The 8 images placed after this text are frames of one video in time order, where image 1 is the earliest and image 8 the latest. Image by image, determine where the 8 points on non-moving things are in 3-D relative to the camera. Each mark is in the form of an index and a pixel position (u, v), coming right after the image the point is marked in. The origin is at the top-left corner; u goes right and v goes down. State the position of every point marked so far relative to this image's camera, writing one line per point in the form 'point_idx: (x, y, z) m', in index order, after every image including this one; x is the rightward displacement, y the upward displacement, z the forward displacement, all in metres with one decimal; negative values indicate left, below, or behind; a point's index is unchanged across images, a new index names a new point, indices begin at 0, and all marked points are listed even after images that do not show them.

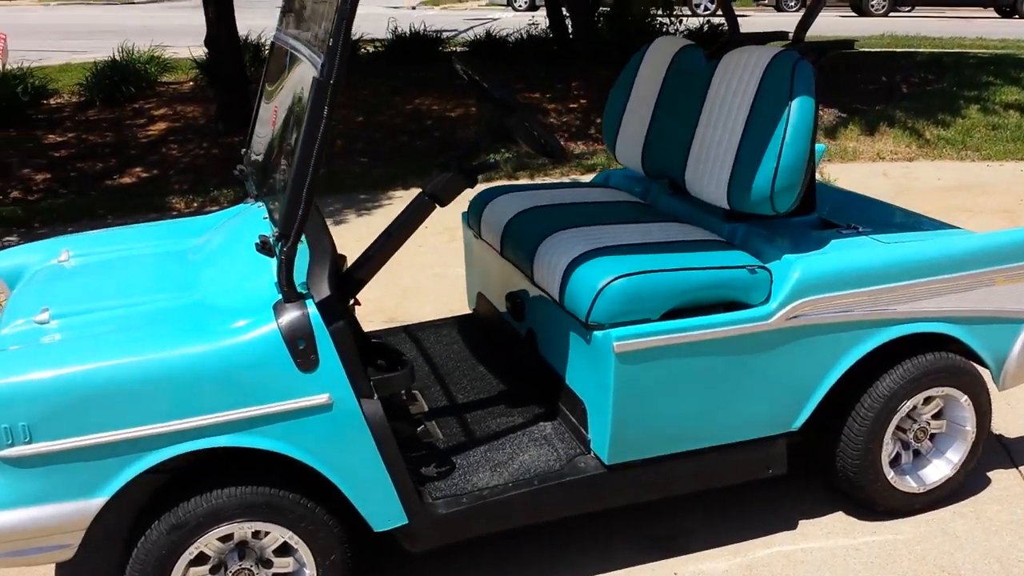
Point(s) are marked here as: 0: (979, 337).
0: (+1.4, -0.1, +2.8) m
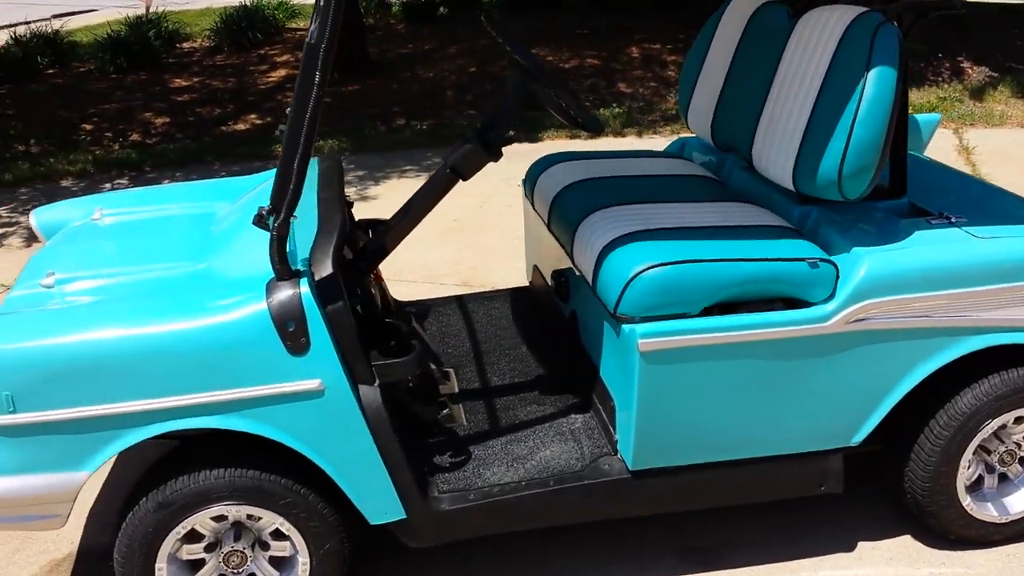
0: (+1.5, -0.2, +2.4) m
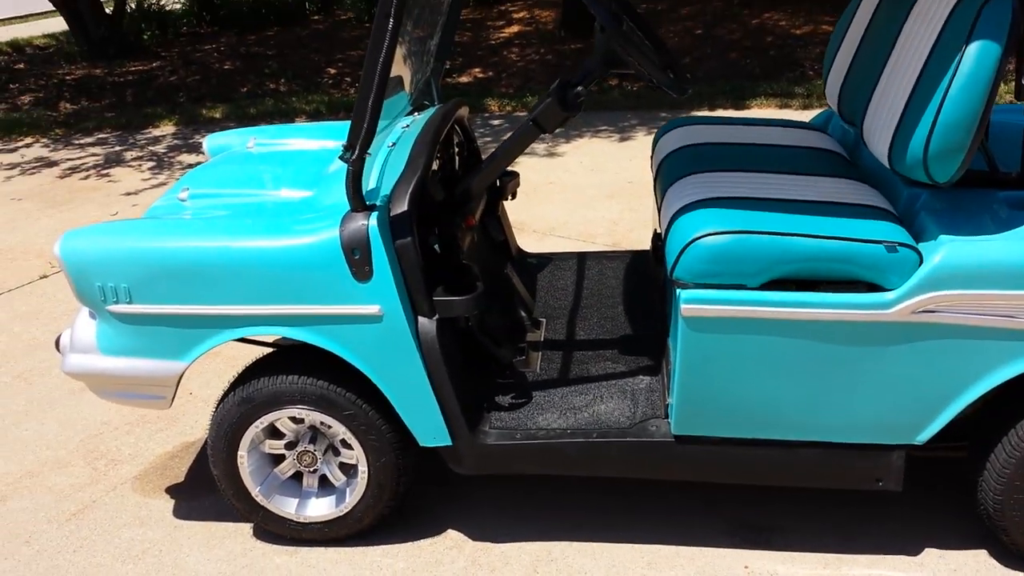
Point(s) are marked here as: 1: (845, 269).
0: (+1.6, -0.2, +2.1) m
1: (+0.8, 0.0, +2.2) m
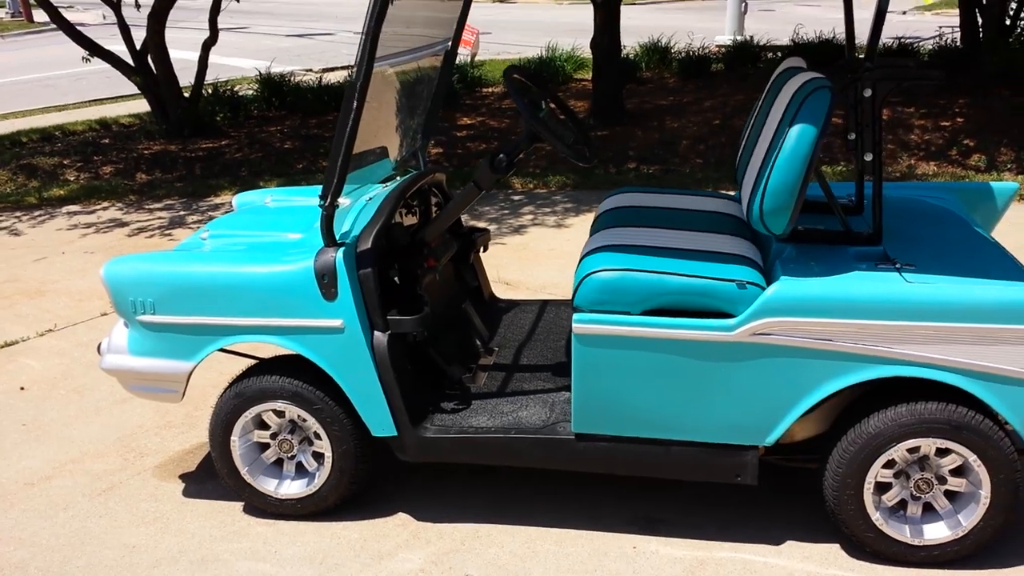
0: (+1.4, -0.3, +2.6) m
1: (+0.6, 0.0, +2.8) m
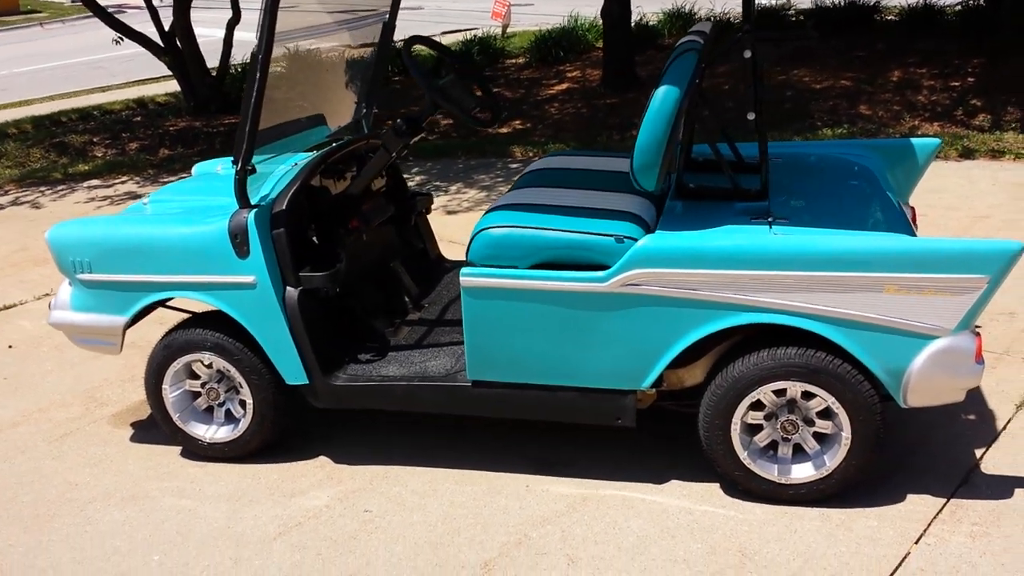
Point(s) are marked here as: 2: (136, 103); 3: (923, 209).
0: (+1.0, -0.2, +2.7) m
1: (+0.2, +0.1, +2.9) m
2: (-4.9, +2.4, +12.0) m
3: (+2.5, +0.5, +5.7) m
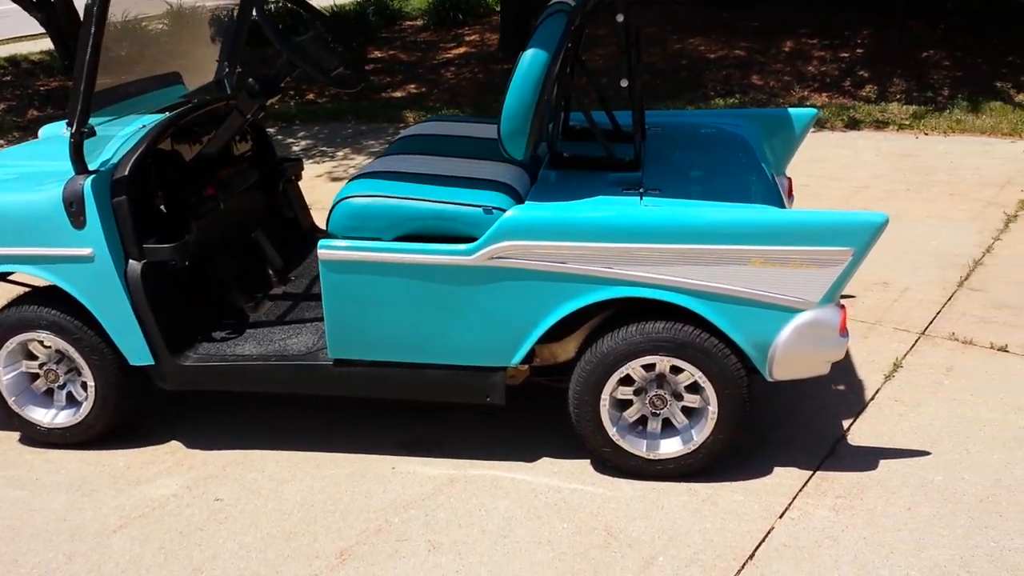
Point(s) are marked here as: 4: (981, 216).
0: (+0.6, -0.1, +2.6) m
1: (-0.2, +0.2, +2.8) m
2: (-6.1, +2.7, +11.3) m
3: (+1.8, +0.7, +5.7) m
4: (+2.5, +0.4, +4.9) m
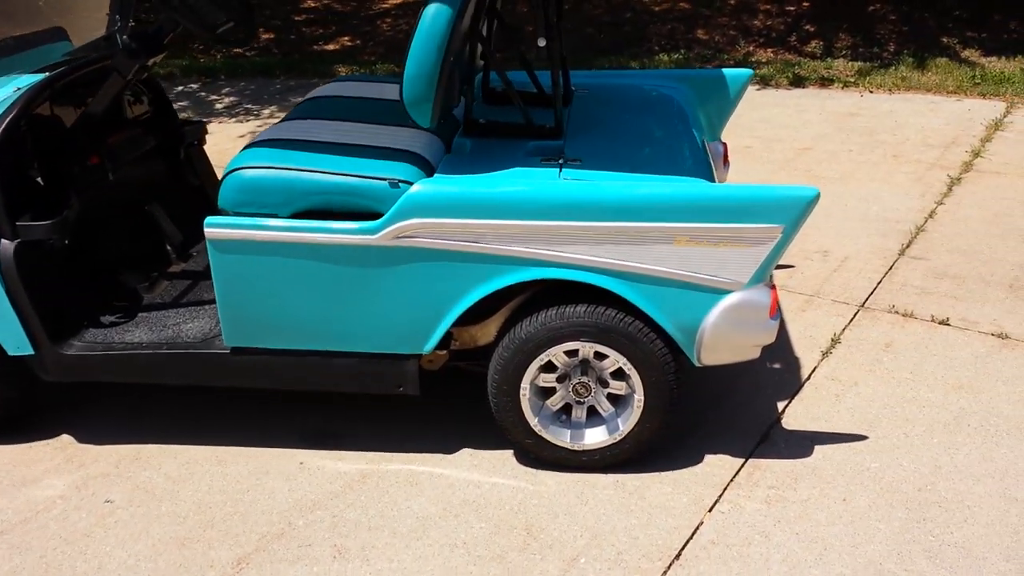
0: (+0.4, 0.0, +2.5) m
1: (-0.4, +0.2, +2.5) m
2: (-6.8, +3.2, +10.6) m
3: (+1.4, +0.9, +5.6) m
4: (+2.1, +0.6, +4.8) m
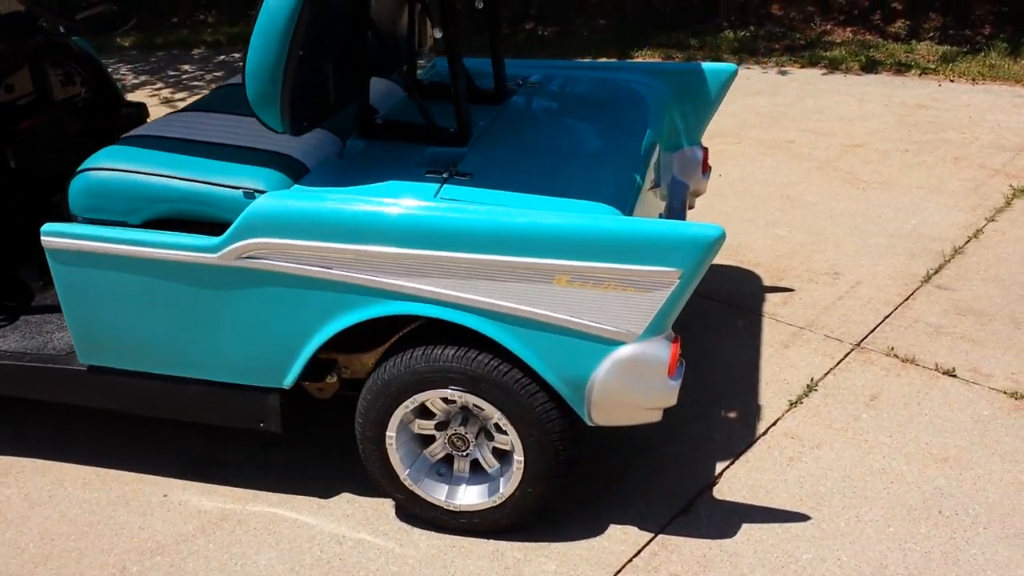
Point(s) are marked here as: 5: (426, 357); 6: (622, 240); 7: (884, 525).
0: (+0.1, -0.1, +2.1) m
1: (-0.7, +0.2, +2.2) m
2: (-5.9, +3.7, +10.9) m
3: (+1.5, +0.8, +5.0) m
4: (+2.1, +0.4, +4.1) m
5: (-0.2, -0.2, +2.1) m
6: (+0.2, +0.1, +1.9) m
7: (+0.9, -0.6, +2.2) m
